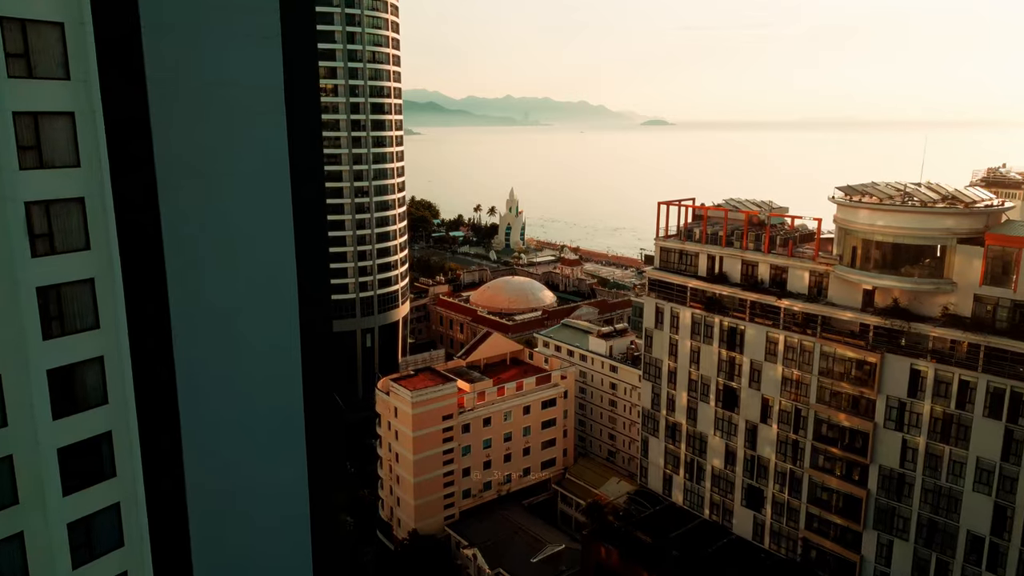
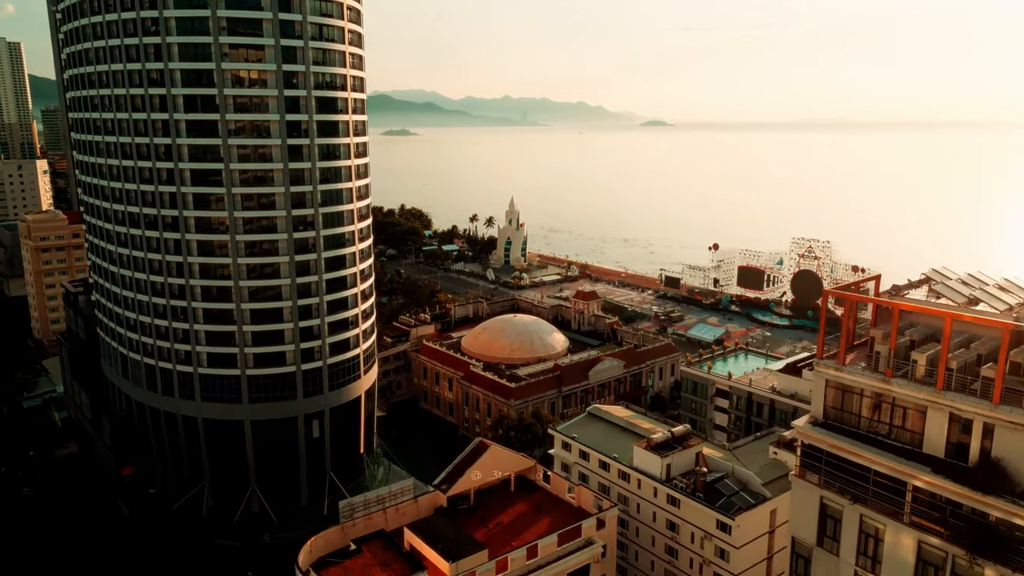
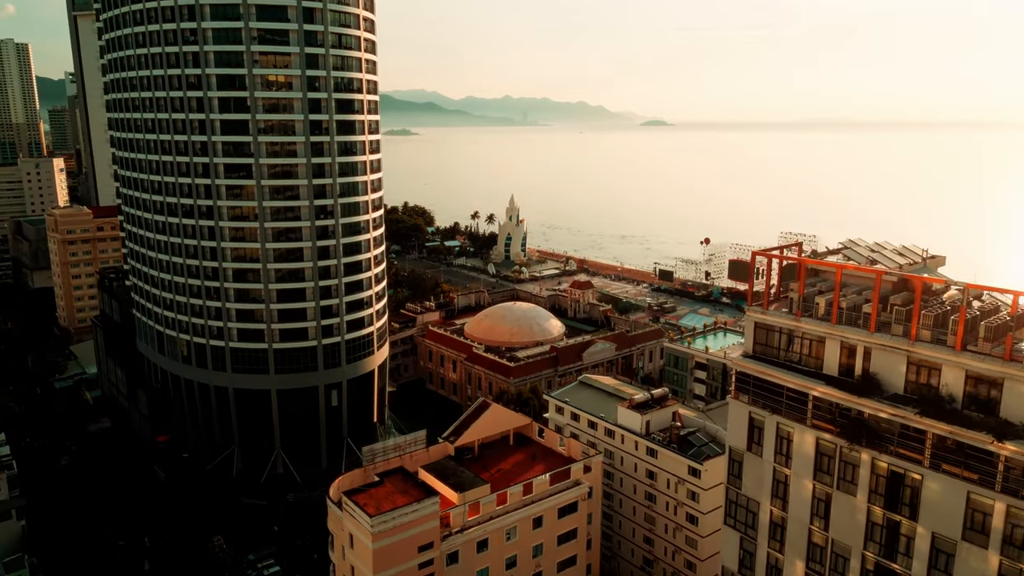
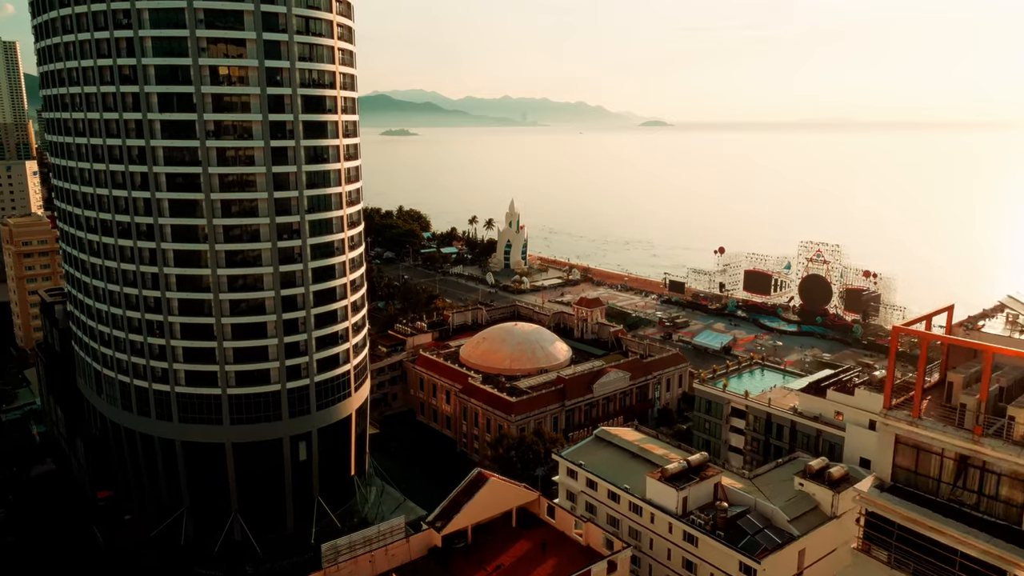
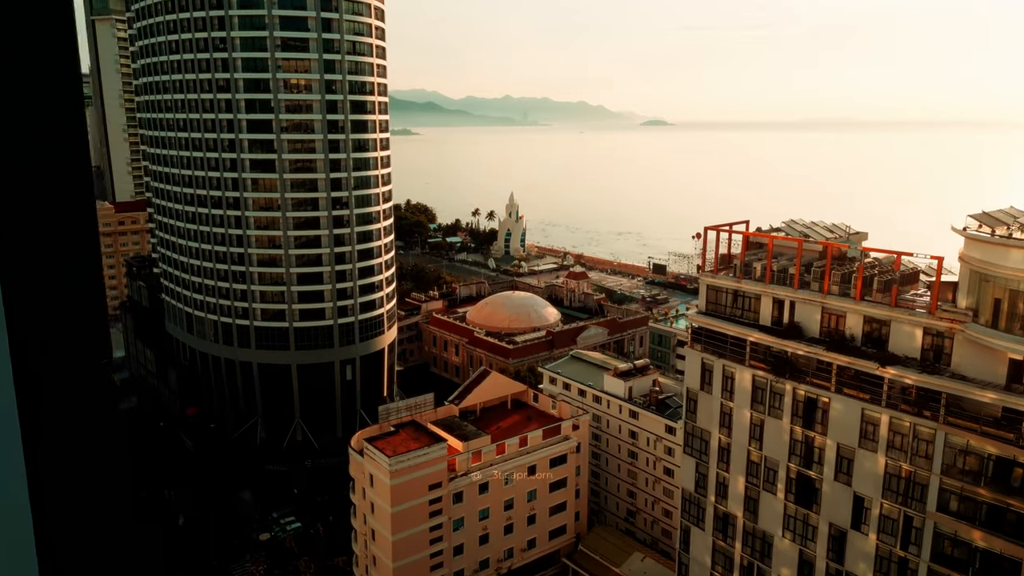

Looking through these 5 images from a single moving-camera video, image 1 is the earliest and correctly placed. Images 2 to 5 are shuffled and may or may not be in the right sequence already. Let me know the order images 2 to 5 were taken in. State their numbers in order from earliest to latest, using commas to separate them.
5, 3, 2, 4
